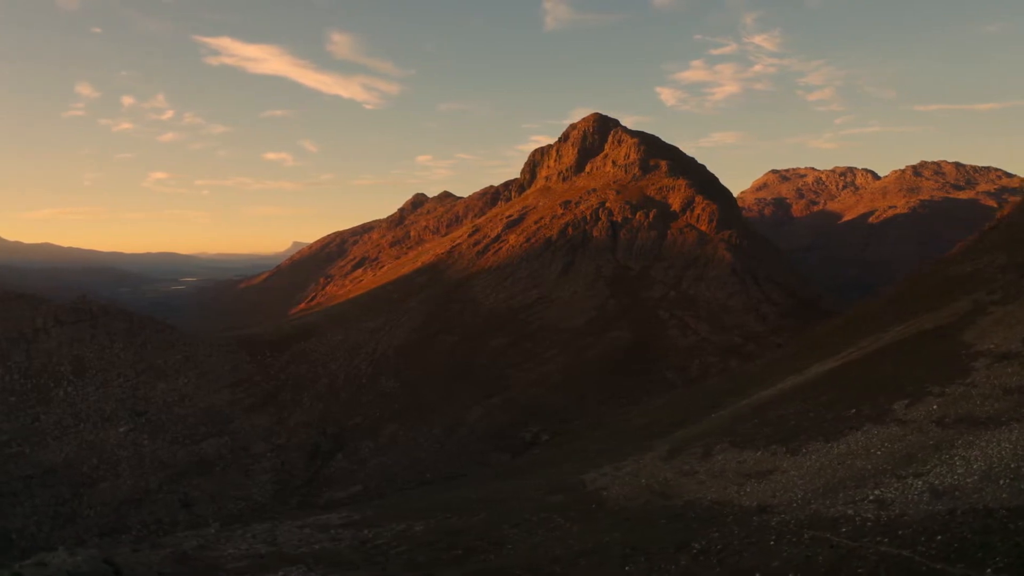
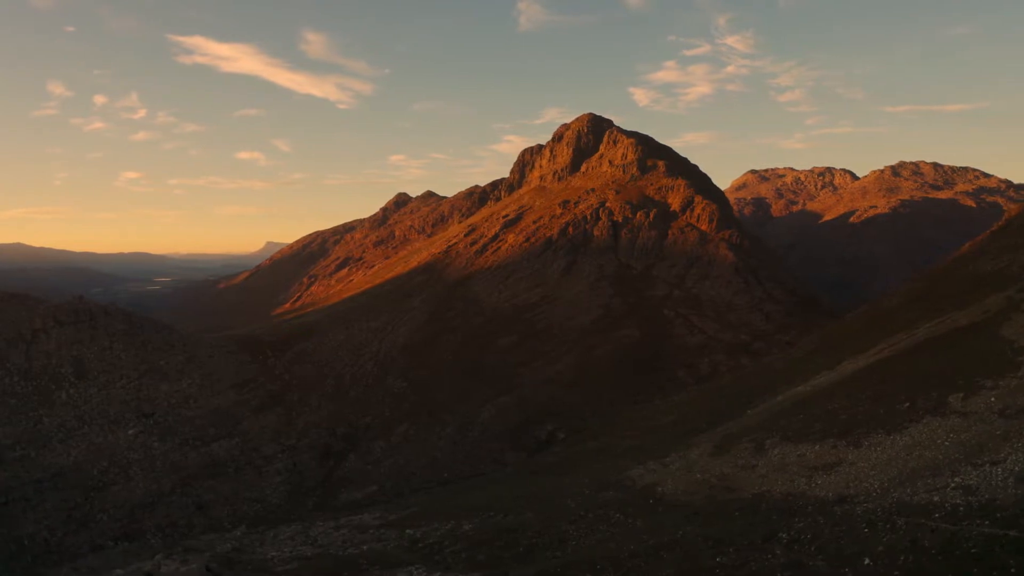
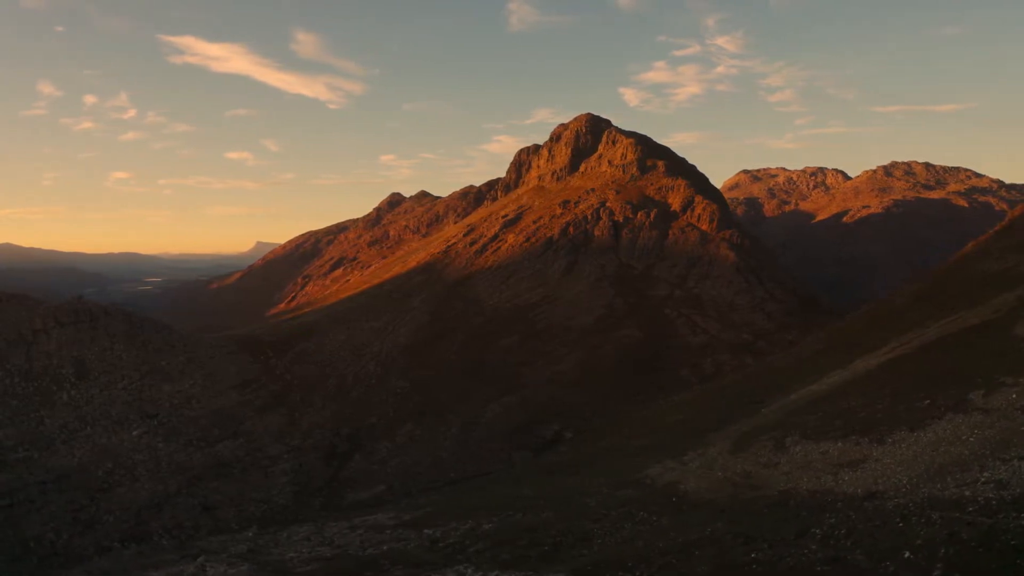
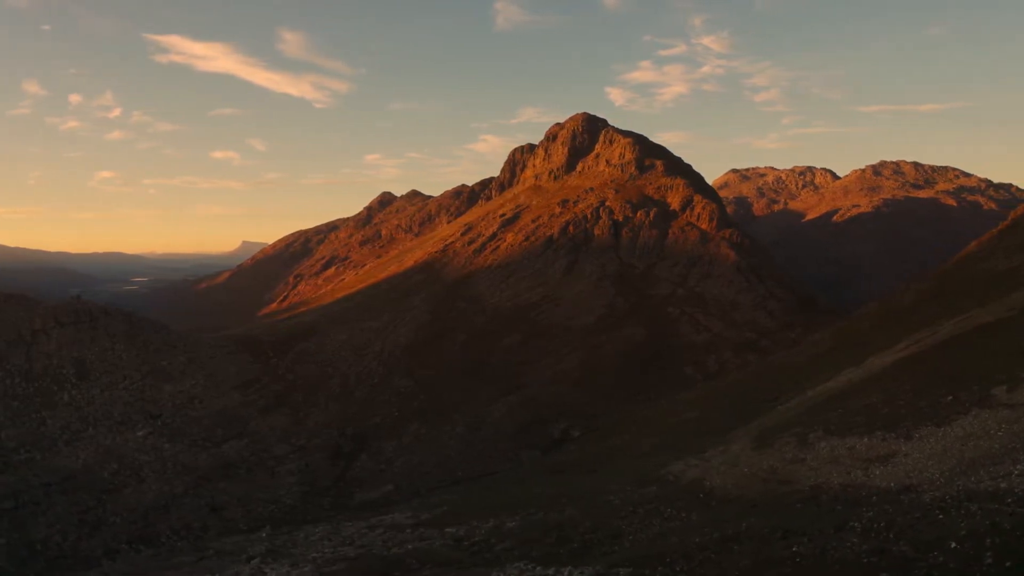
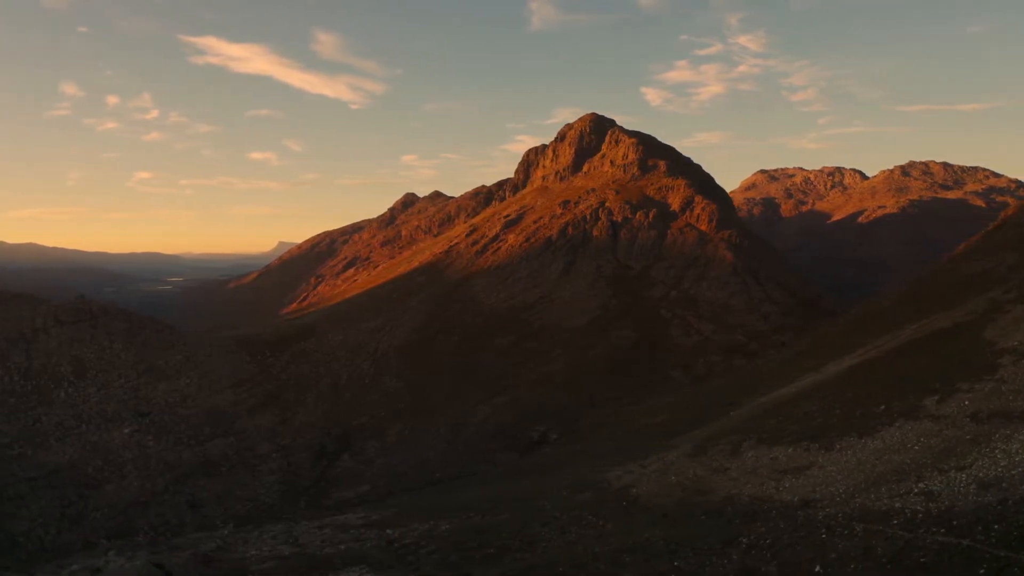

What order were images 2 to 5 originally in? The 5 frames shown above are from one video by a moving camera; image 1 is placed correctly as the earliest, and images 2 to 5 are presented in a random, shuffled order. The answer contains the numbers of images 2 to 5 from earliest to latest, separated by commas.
5, 2, 3, 4
